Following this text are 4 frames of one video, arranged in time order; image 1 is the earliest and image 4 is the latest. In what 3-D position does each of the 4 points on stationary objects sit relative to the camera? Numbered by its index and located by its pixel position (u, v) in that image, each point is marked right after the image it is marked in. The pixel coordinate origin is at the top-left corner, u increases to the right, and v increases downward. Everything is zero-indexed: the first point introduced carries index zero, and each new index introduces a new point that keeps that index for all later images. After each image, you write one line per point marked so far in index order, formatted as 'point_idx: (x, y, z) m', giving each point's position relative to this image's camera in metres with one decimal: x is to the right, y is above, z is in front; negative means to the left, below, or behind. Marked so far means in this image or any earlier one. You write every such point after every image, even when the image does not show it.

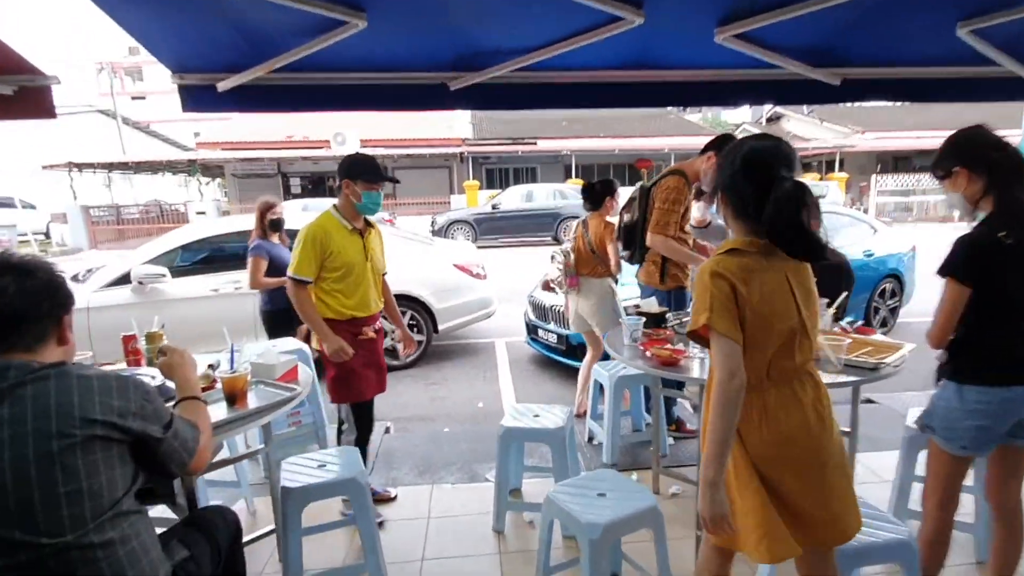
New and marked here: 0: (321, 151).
0: (-7.2, +5.1, +20.6) m
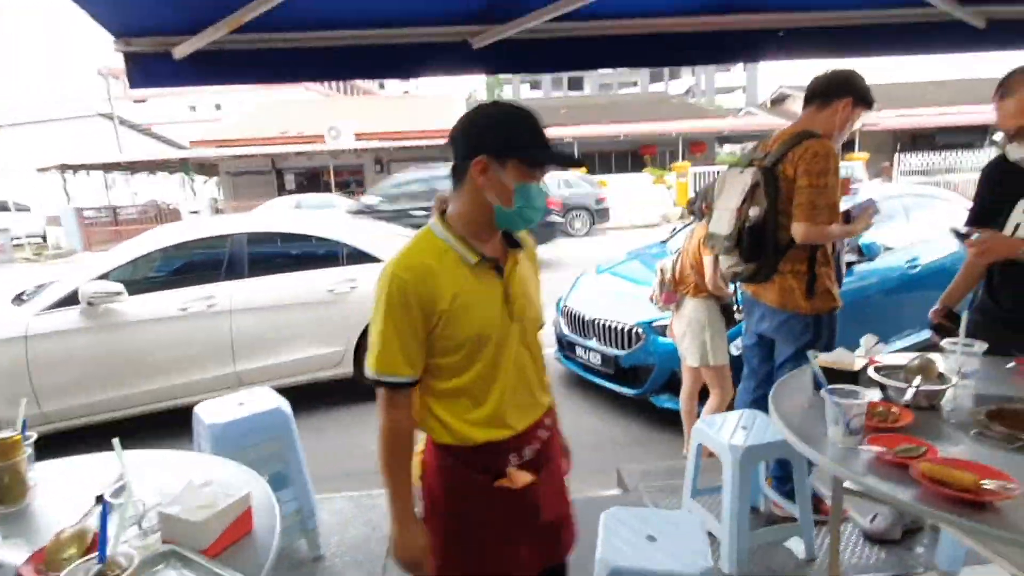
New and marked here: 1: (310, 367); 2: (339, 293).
0: (-7.1, +5.1, +19.8) m
1: (-1.7, -0.7, +4.5) m
2: (-1.5, -0.1, +4.6) m
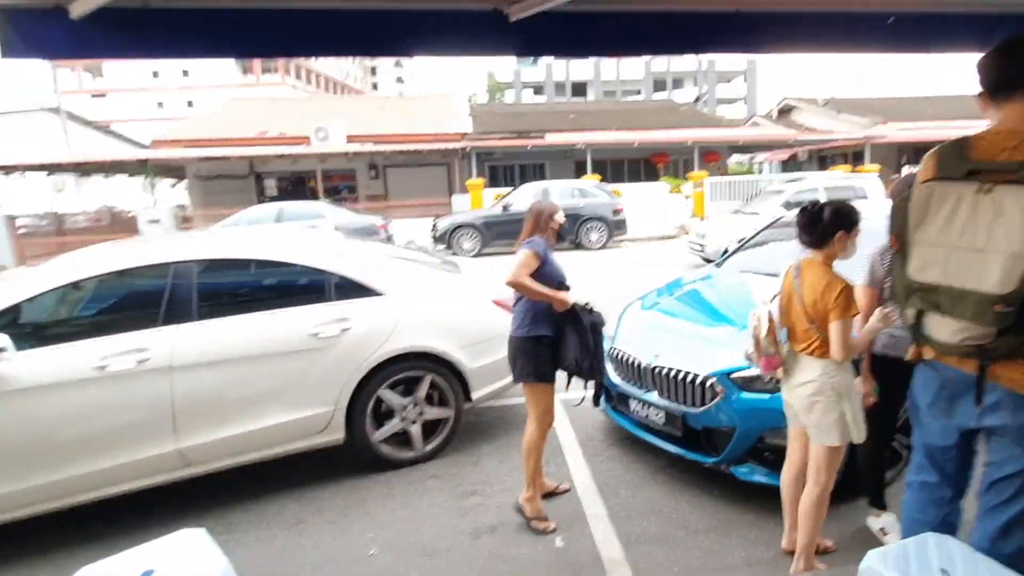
0: (-6.9, +4.7, +19.0) m
1: (-1.4, -0.9, +3.6) m
2: (-1.3, -0.3, +3.8) m
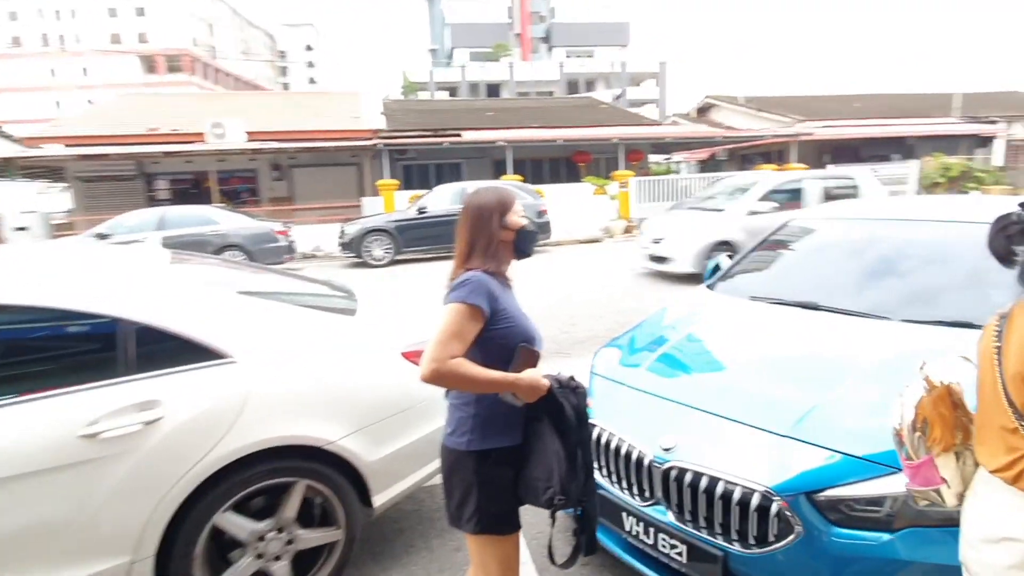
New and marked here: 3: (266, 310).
0: (-9.5, +4.2, +16.5) m
1: (-1.7, -1.2, +2.0) m
2: (-1.6, -0.6, +2.2) m
3: (-1.3, -0.1, +2.8) m
